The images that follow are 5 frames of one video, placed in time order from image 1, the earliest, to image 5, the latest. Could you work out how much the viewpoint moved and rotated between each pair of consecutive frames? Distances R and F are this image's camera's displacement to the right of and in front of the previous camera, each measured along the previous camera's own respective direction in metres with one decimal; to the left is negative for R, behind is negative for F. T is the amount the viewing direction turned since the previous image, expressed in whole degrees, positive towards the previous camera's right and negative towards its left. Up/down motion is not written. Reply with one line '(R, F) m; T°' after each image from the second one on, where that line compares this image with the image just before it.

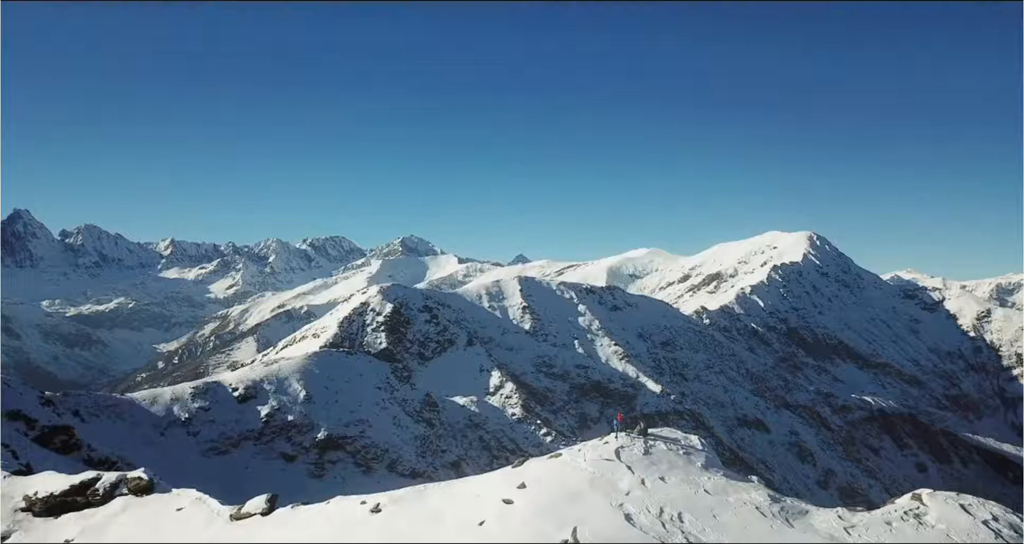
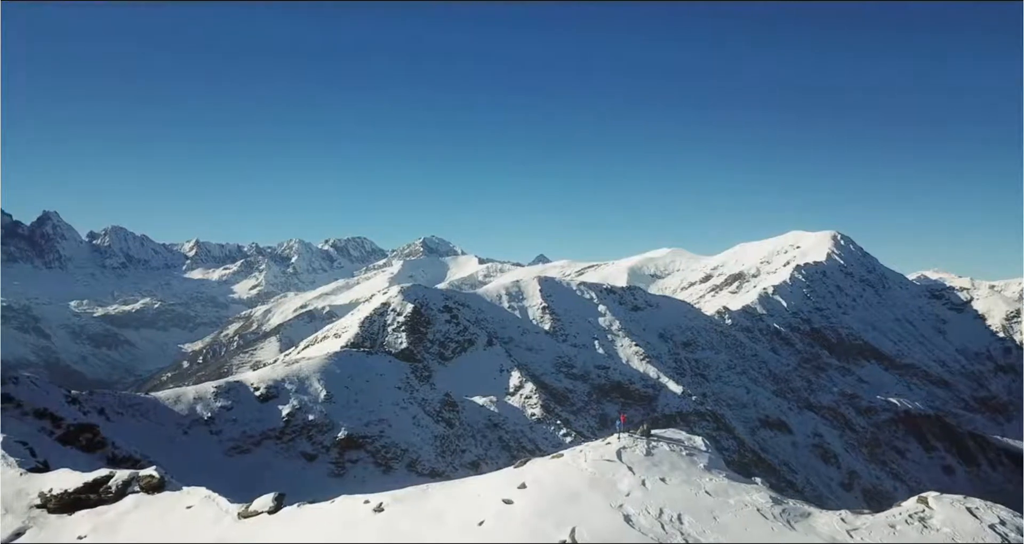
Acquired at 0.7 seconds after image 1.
(+2.2, +0.1) m; -1°
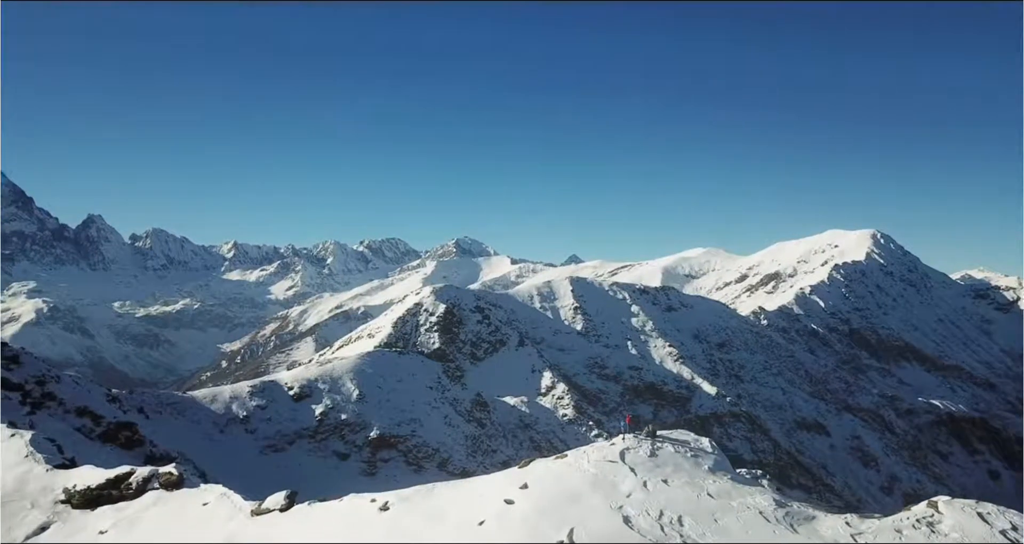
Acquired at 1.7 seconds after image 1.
(+3.4, -0.1) m; -2°
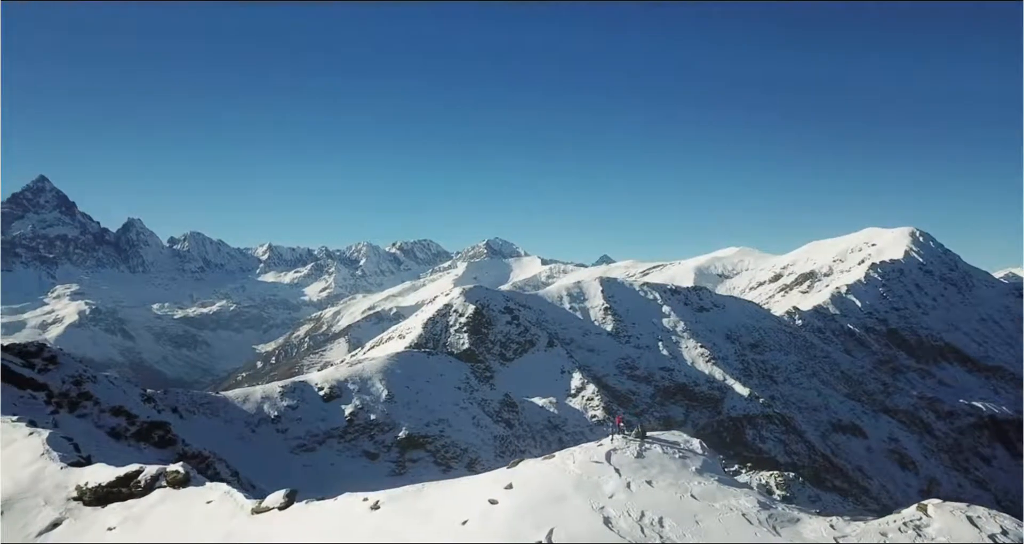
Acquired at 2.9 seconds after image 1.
(+5.6, -0.2) m; -1°
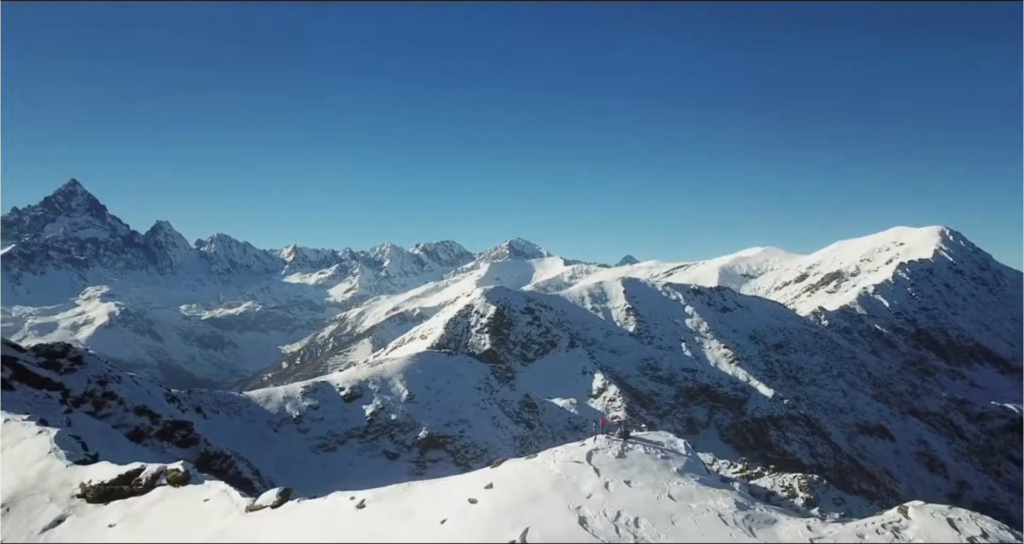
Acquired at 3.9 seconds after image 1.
(+5.4, -0.6) m; 0°
